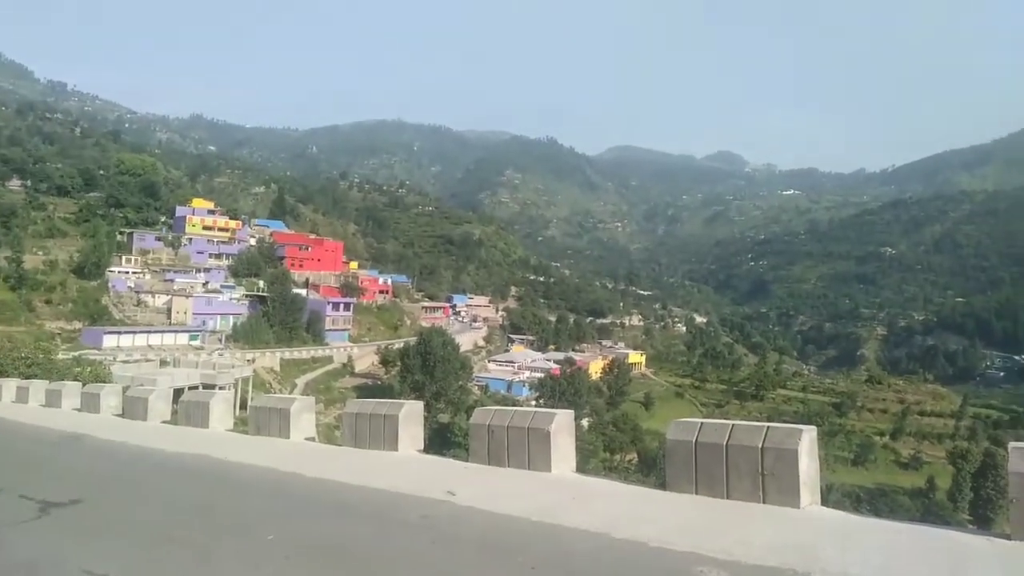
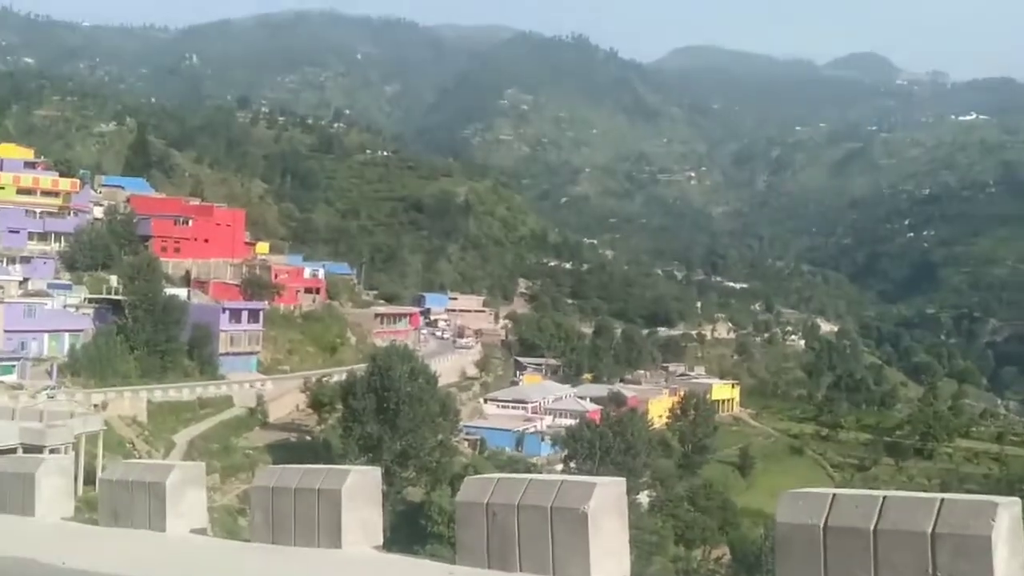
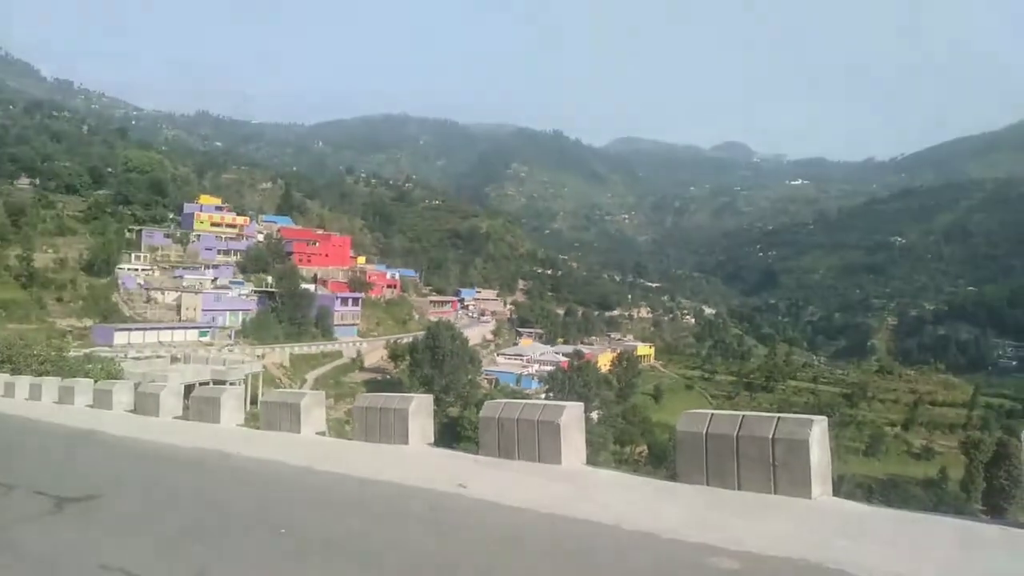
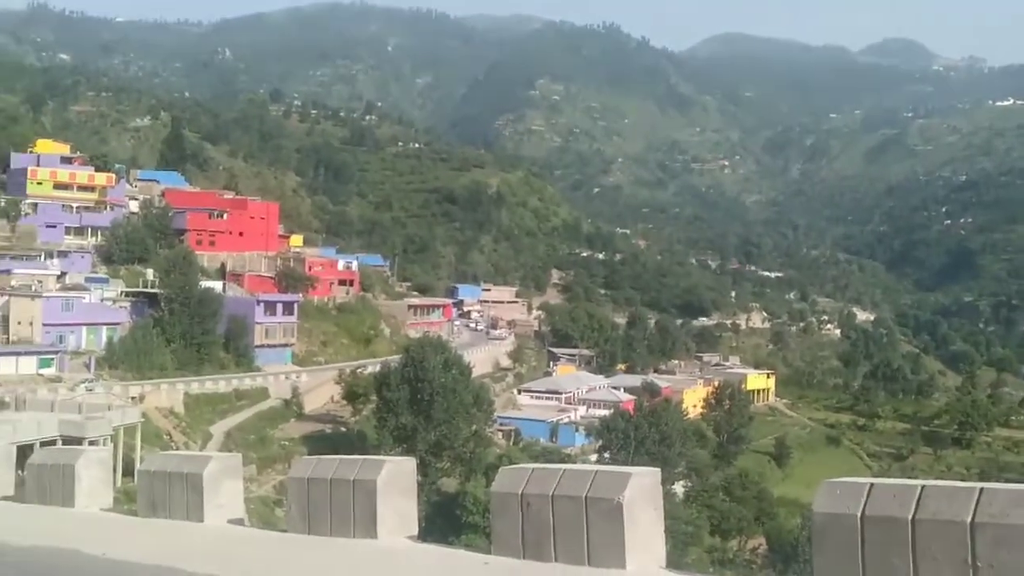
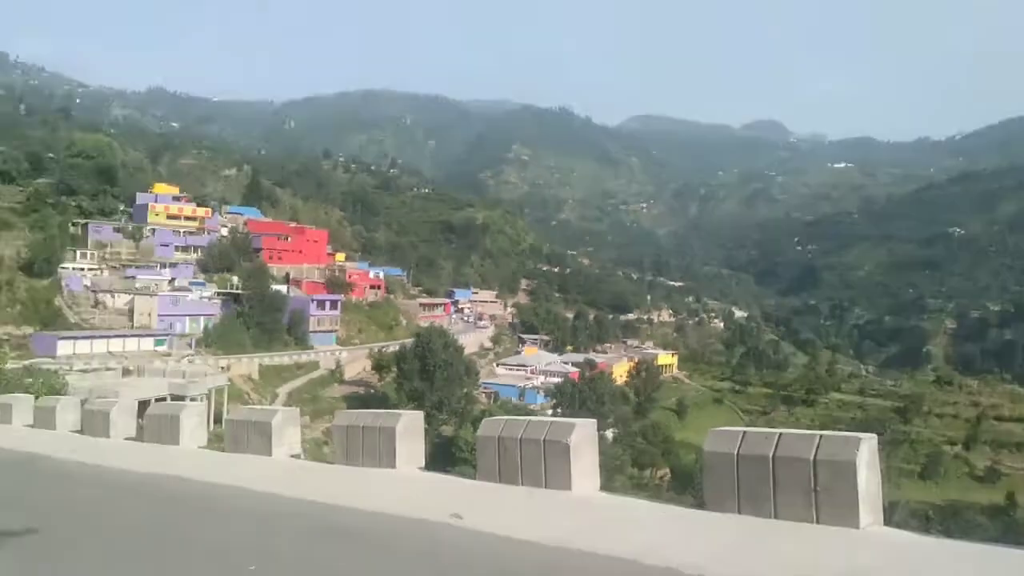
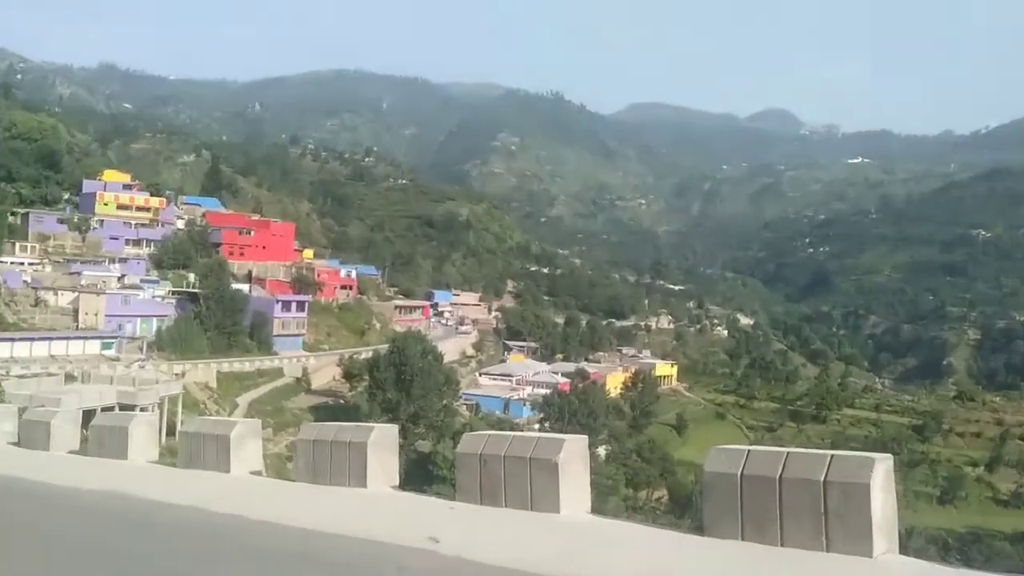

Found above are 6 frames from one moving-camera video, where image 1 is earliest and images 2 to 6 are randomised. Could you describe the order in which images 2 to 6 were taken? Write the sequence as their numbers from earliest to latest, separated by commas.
6, 2, 4, 5, 3
